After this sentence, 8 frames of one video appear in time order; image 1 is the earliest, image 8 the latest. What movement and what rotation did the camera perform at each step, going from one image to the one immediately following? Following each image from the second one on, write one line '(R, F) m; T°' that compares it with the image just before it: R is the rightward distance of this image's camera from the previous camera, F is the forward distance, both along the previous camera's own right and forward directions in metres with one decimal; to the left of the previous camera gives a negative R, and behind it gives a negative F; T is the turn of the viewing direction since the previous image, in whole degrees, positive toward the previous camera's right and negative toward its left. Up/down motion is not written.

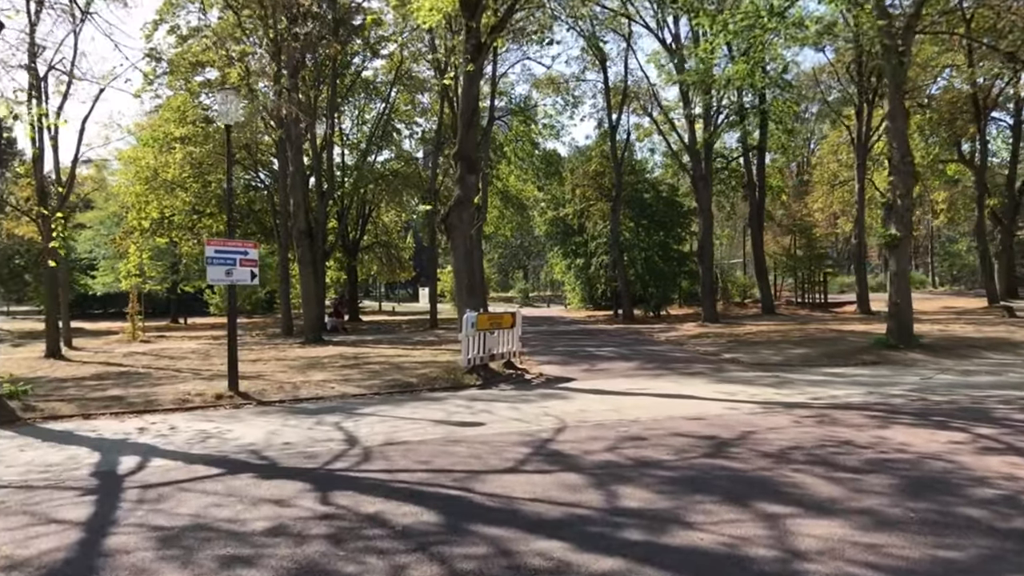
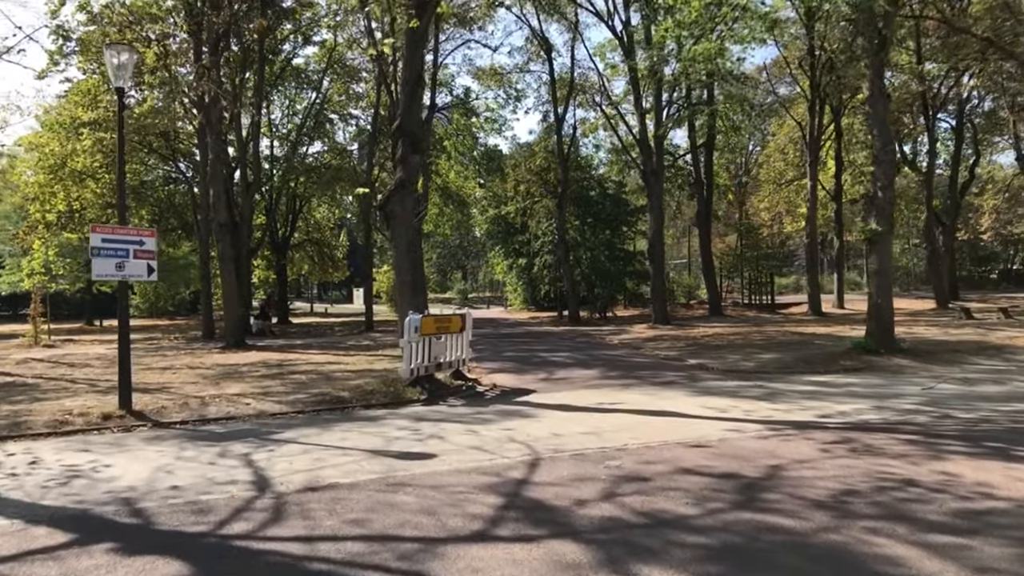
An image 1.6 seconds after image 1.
(-0.2, +1.8) m; +4°
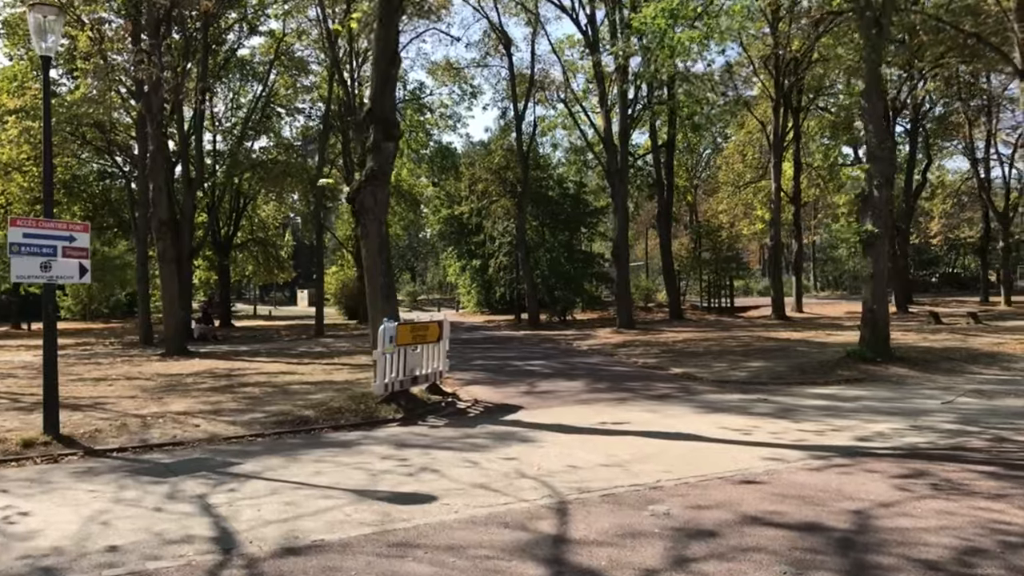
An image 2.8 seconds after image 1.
(-0.5, +1.2) m; +4°
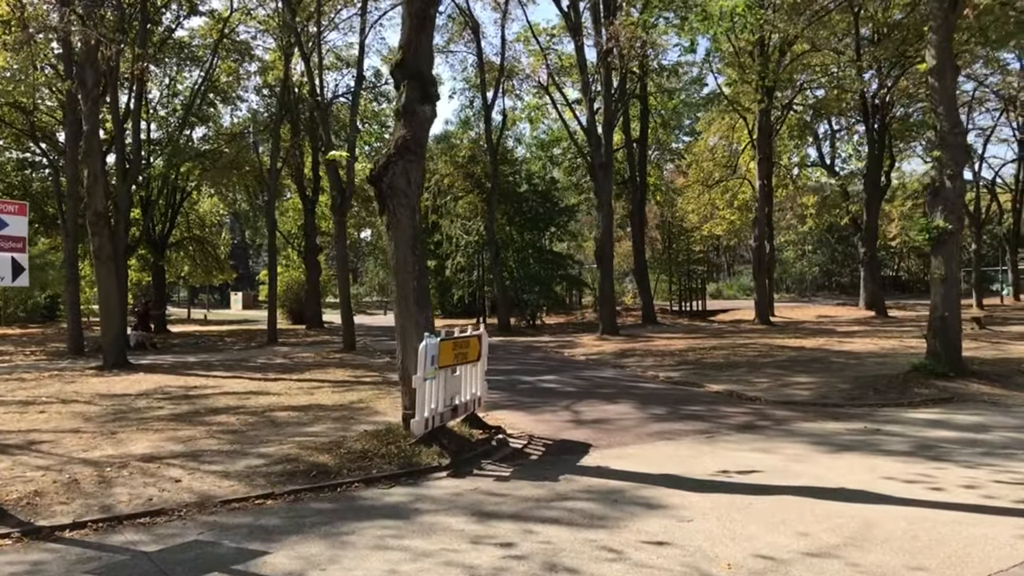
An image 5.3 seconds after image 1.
(-1.2, +2.2) m; +4°
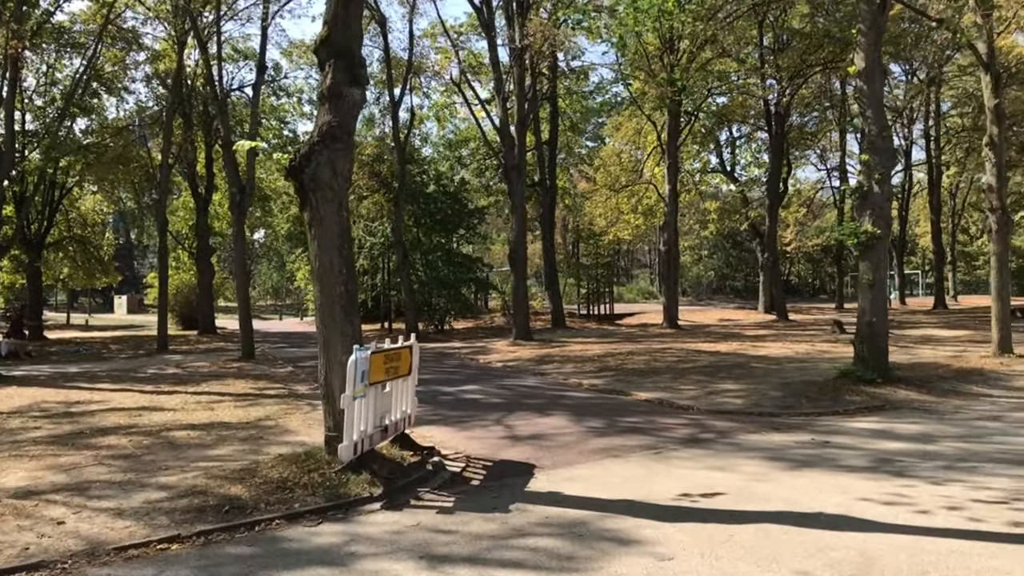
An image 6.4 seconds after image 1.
(-0.3, +0.7) m; +7°
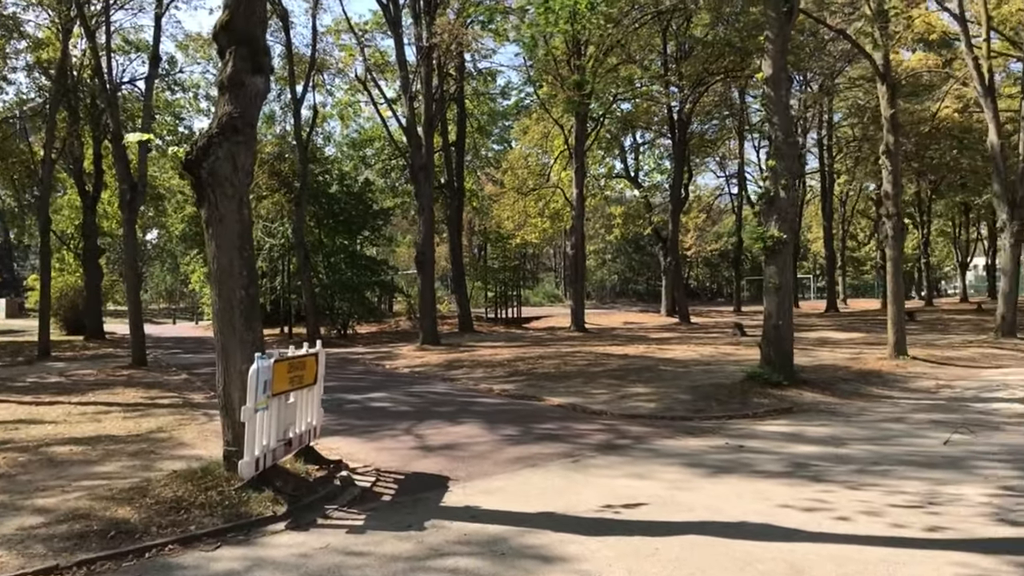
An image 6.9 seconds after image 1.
(-0.1, +0.3) m; +6°
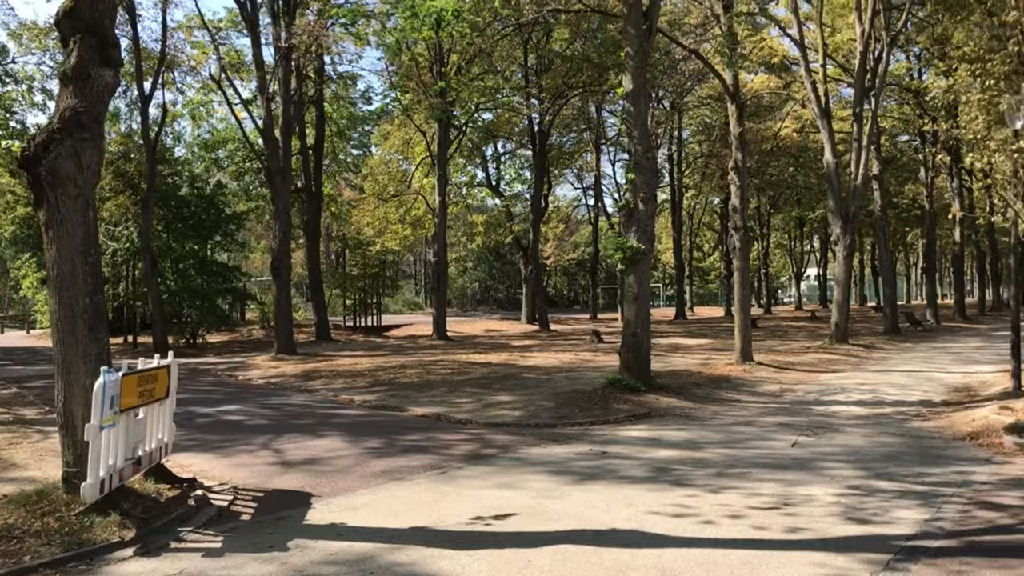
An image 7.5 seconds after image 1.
(-0.1, +0.1) m; +9°
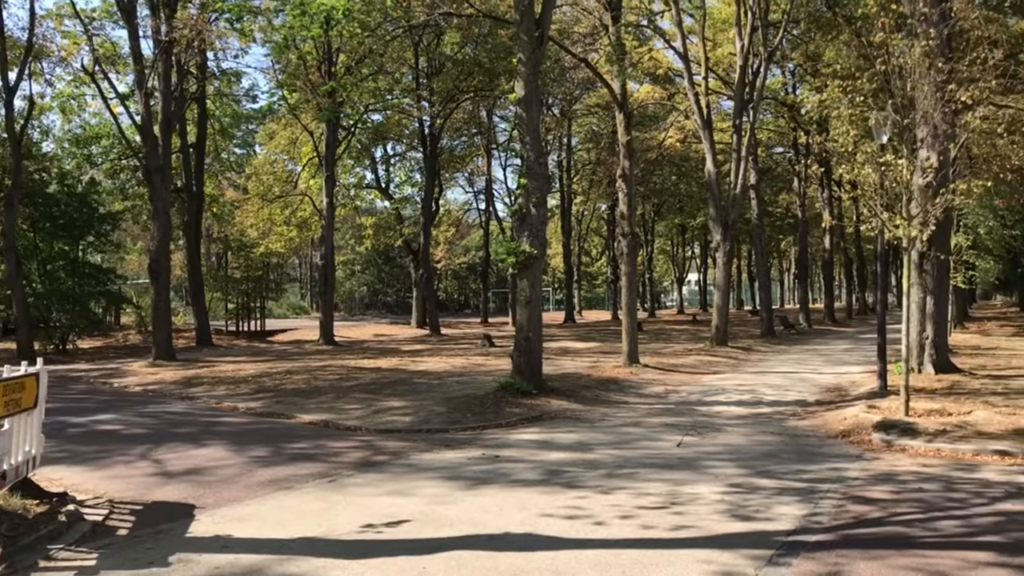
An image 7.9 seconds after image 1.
(0.0, 0.0) m; +7°
